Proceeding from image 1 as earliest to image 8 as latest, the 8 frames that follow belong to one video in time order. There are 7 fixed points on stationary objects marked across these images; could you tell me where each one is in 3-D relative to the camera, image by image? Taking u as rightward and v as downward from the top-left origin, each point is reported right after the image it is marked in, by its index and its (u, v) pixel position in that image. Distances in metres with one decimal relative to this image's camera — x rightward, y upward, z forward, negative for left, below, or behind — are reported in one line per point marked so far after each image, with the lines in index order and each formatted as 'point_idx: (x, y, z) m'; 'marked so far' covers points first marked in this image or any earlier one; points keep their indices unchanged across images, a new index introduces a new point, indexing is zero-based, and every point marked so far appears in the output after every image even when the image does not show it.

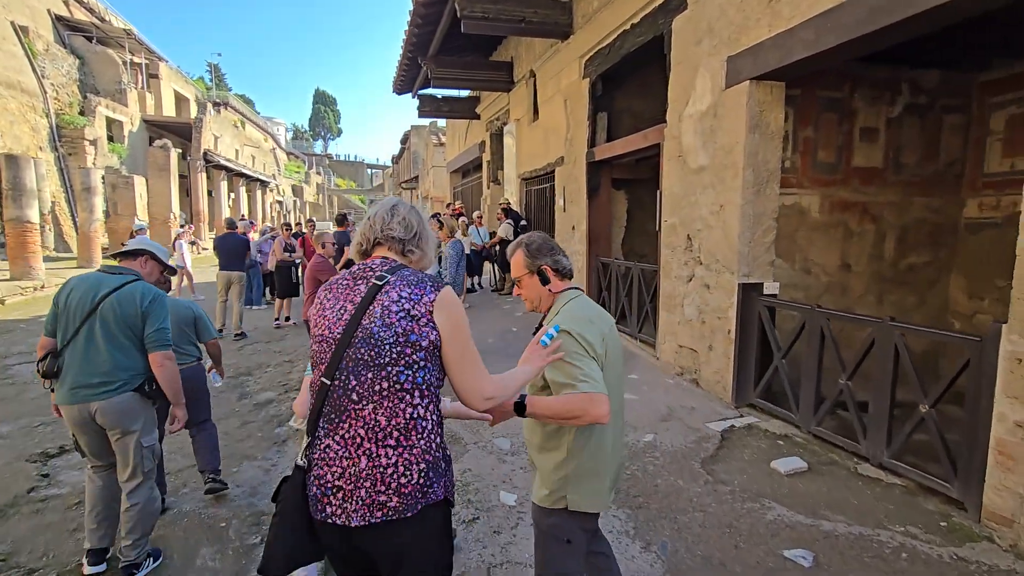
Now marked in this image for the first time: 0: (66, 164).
0: (-15.1, +4.2, +17.5) m
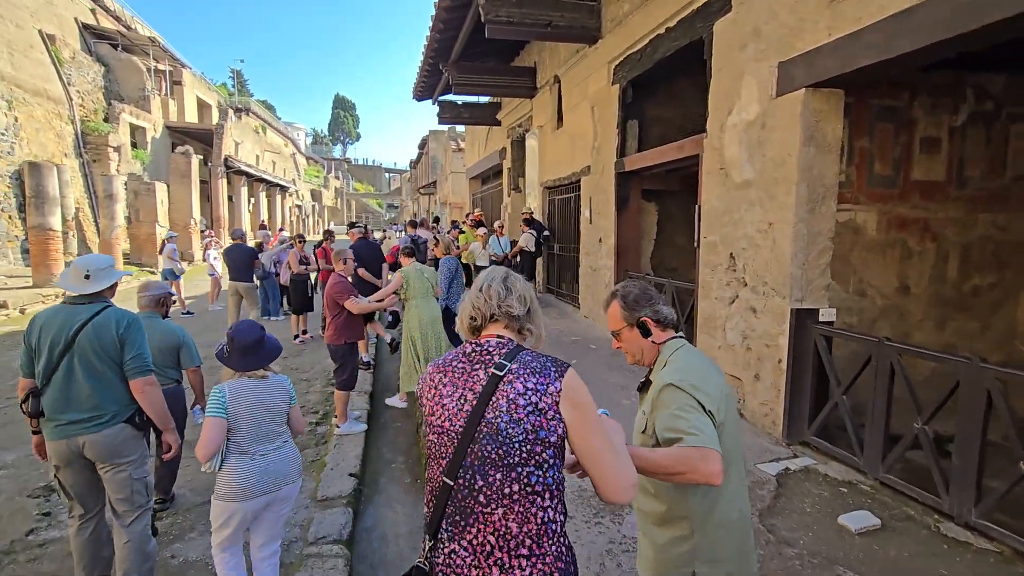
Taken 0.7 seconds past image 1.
0: (-14.5, +4.0, +17.7) m
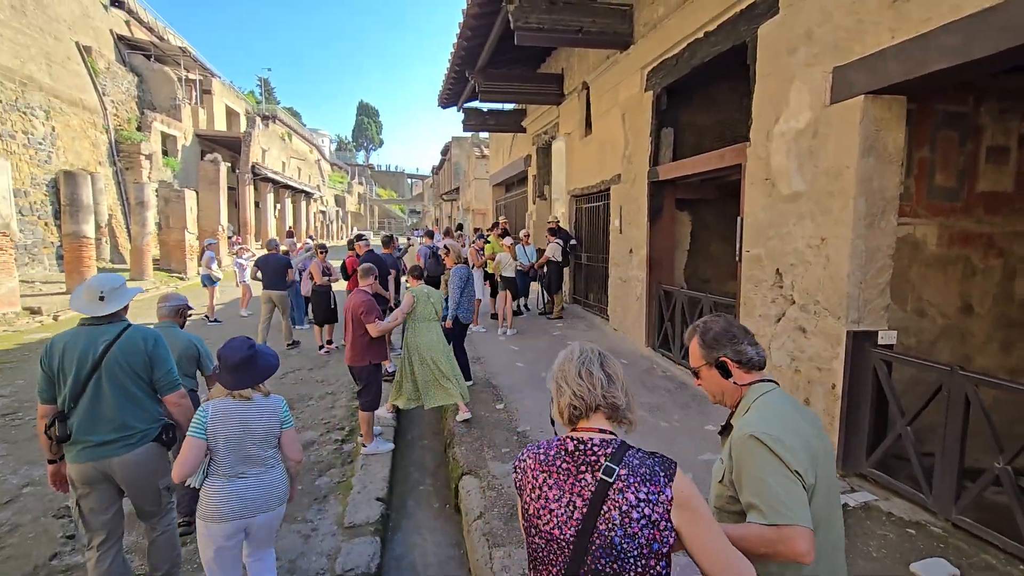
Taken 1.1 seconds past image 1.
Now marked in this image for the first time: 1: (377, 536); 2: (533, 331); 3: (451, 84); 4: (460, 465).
0: (-13.7, +3.8, +18.1) m
1: (-0.9, -1.6, +3.3) m
2: (+0.3, -0.7, +7.9) m
3: (-1.3, +4.1, +10.4) m
4: (-0.4, -1.3, +3.9) m
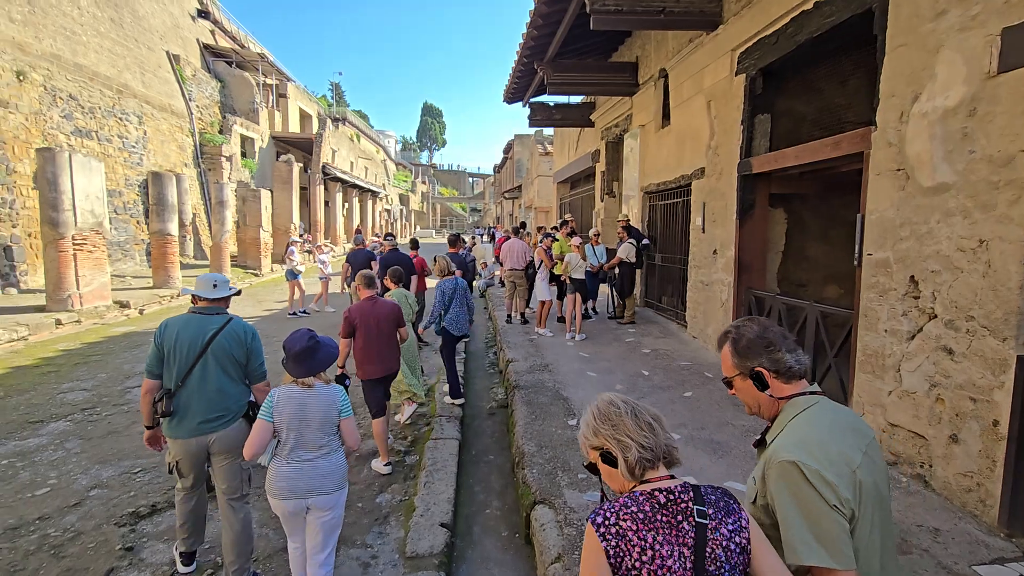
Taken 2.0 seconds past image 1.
0: (-11.3, +4.0, +19.1) m
1: (-0.4, -1.6, +2.9) m
2: (+1.3, -0.7, +7.4) m
3: (+0.1, +4.1, +10.0) m
4: (+0.1, -1.4, +3.5) m
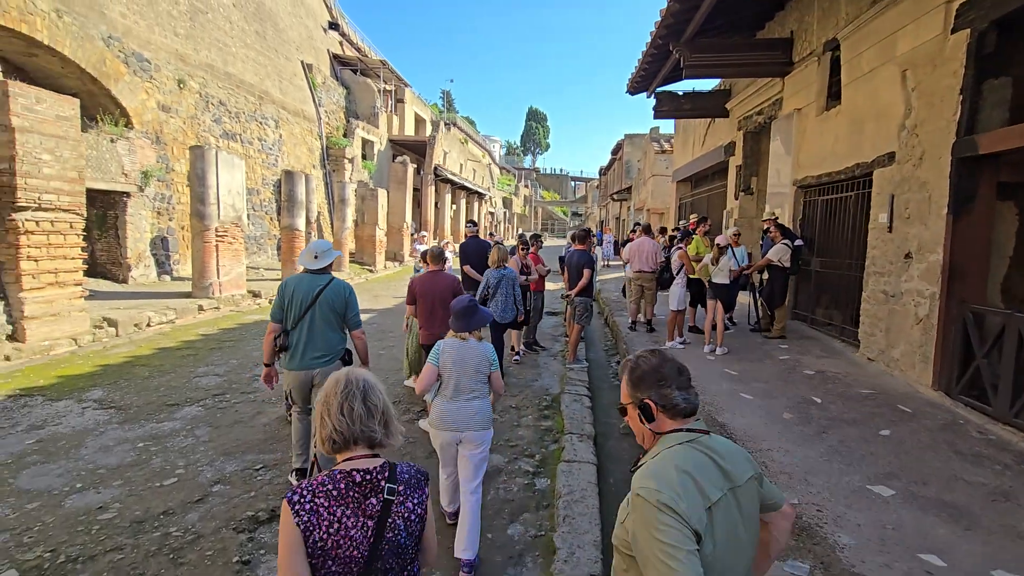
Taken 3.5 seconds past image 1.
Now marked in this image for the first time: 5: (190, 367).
0: (-7.1, +4.2, +20.2) m
1: (+0.4, -1.6, +2.3) m
2: (+2.9, -0.8, +6.3) m
3: (+2.4, +4.0, +9.2) m
4: (+1.0, -1.4, +2.8) m
5: (-3.7, -0.9, +6.0) m
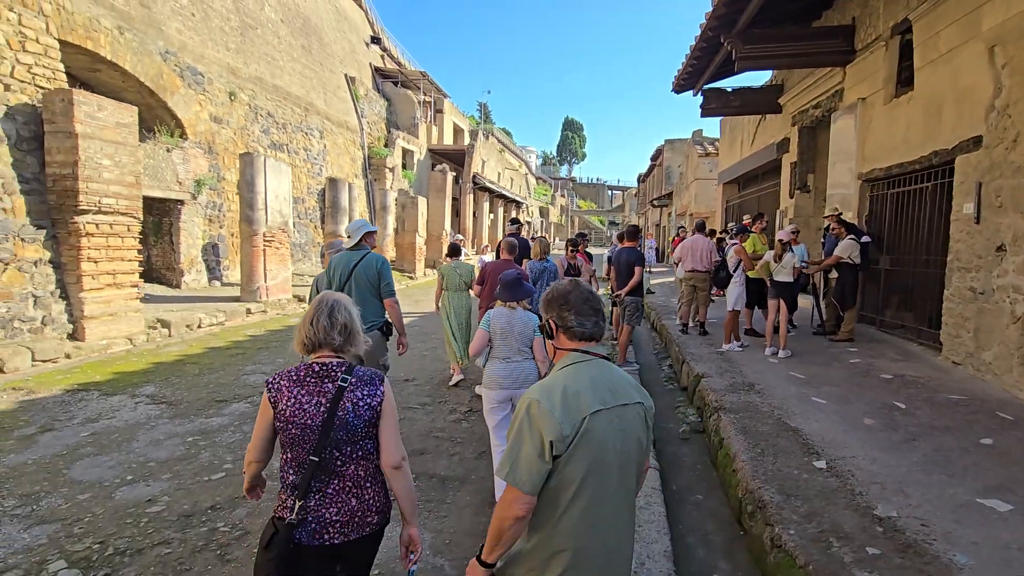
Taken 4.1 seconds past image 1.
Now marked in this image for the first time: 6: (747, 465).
0: (-5.6, +4.0, +20.5) m
1: (+0.7, -1.5, +2.0) m
2: (+3.5, -0.8, +5.9) m
3: (+3.2, +4.0, +8.9) m
4: (+1.3, -1.3, +2.5) m
5: (-3.2, -0.9, +6.0) m
6: (+1.5, -1.2, +3.4) m
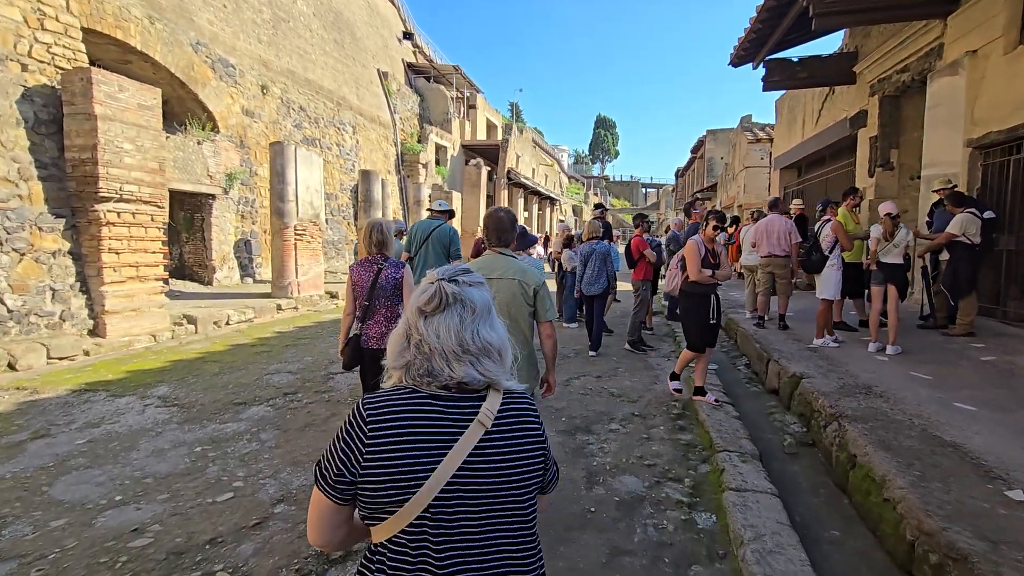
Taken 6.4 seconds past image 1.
0: (-4.2, +4.0, +20.1) m
1: (+1.0, -1.4, +1.2) m
2: (+4.0, -0.6, +4.9) m
3: (+3.8, +4.1, +7.9) m
4: (+1.7, -1.1, +1.6) m
5: (-2.6, -0.8, +5.4) m
6: (+1.9, -1.0, +2.5) m
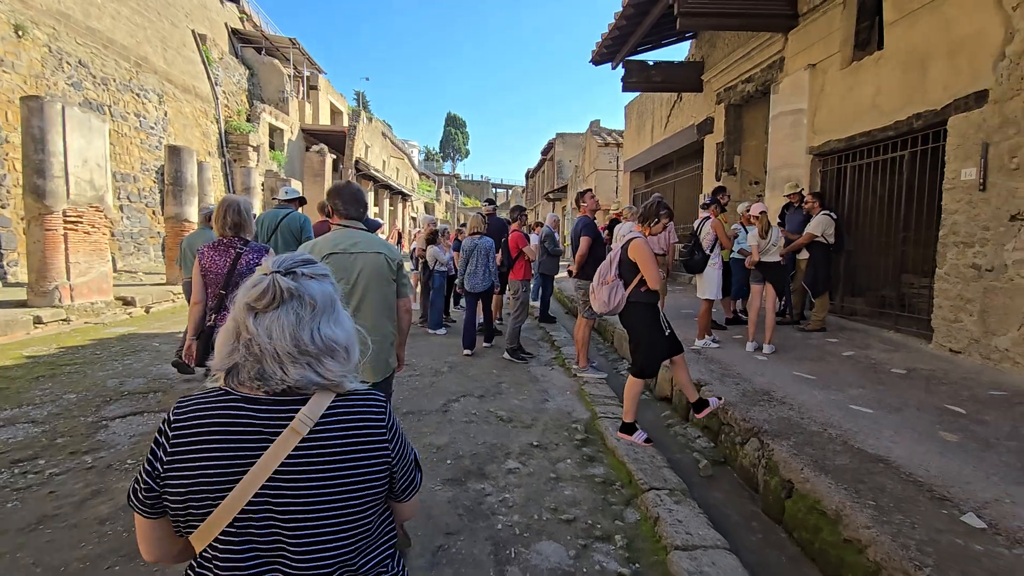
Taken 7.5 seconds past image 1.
0: (-9.4, +3.9, +17.2) m
1: (+1.0, -1.4, +0.6) m
2: (+2.8, -0.6, +5.0) m
3: (+1.7, +4.1, +7.8) m
4: (+1.5, -1.2, +1.2) m
5: (-3.7, -0.9, +3.6) m
6: (+1.5, -1.0, +2.1) m
